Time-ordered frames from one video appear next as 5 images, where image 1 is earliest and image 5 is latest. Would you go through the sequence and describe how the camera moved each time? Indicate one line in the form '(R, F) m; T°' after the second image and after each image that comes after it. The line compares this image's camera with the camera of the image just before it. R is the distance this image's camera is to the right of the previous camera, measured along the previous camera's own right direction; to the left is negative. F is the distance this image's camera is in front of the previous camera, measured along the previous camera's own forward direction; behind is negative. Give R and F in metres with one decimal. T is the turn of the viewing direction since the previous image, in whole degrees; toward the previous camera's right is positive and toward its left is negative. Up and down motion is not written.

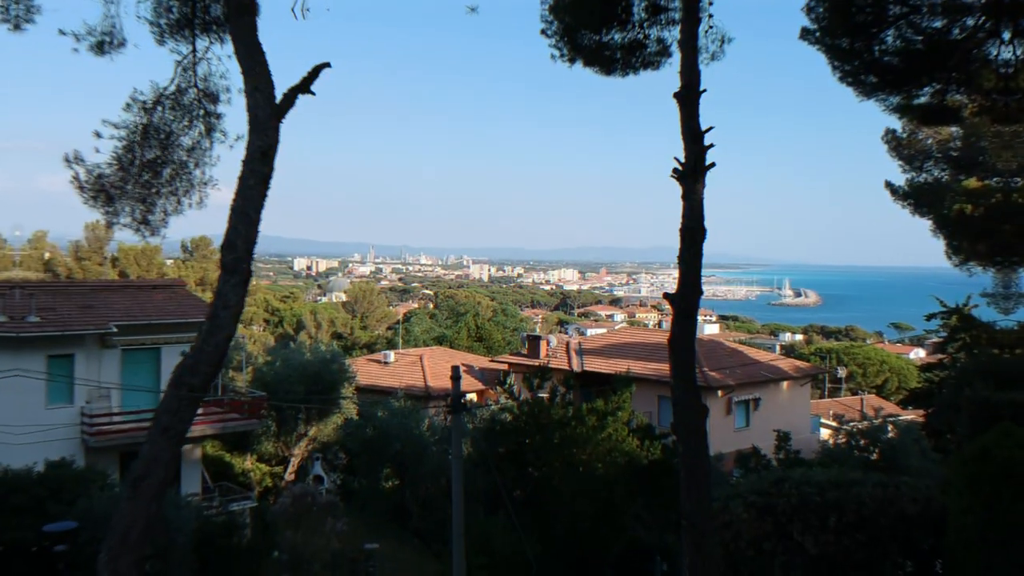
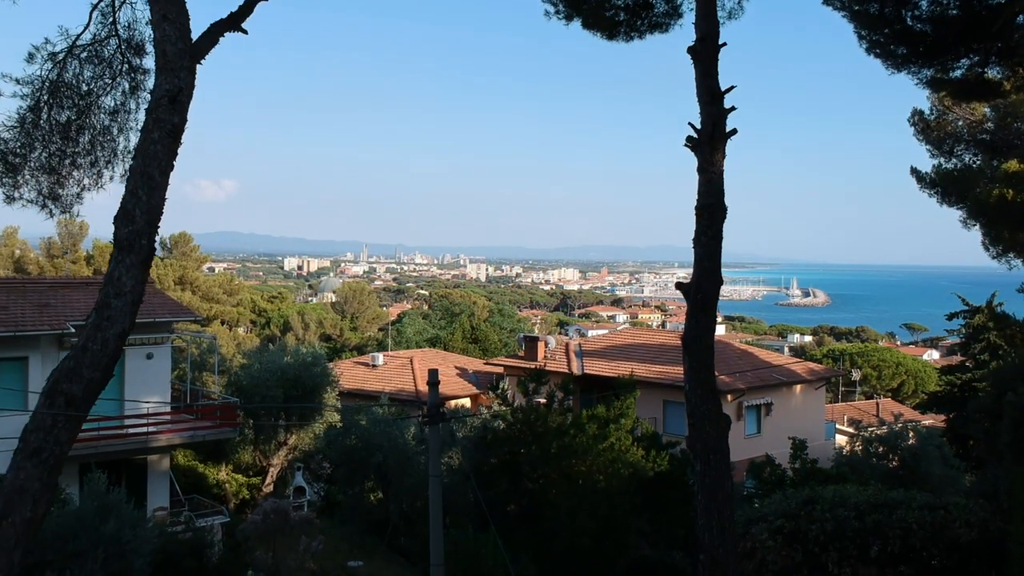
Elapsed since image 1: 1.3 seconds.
(0.0, +1.1) m; +1°
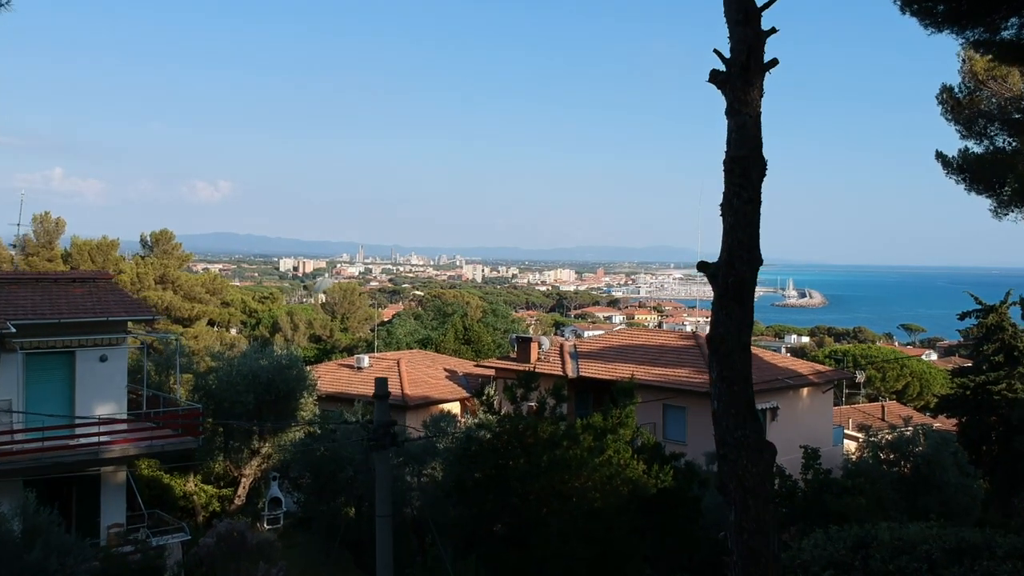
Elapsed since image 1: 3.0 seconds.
(+0.1, +1.3) m; 0°
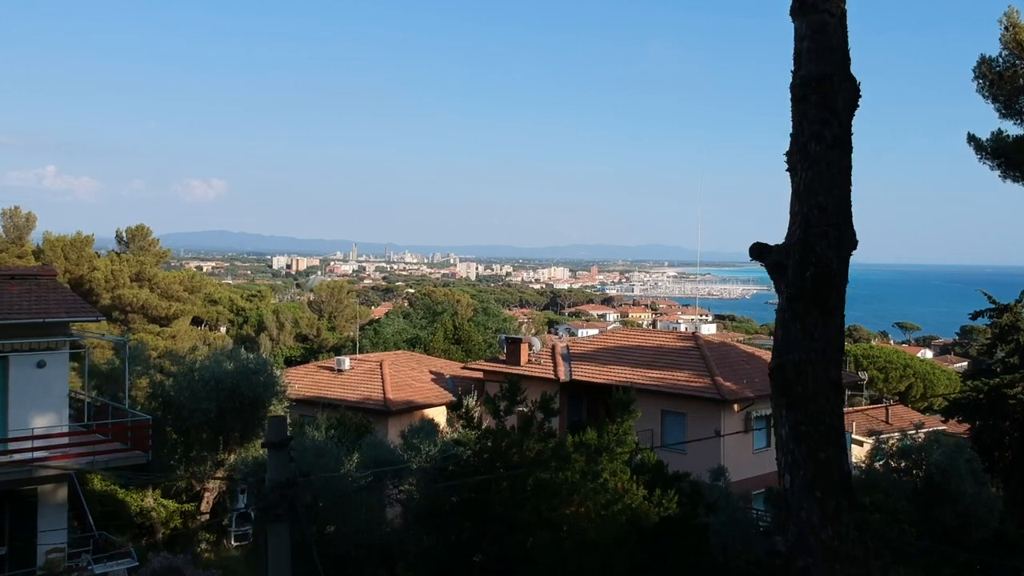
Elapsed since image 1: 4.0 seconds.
(+0.1, +1.4) m; 0°
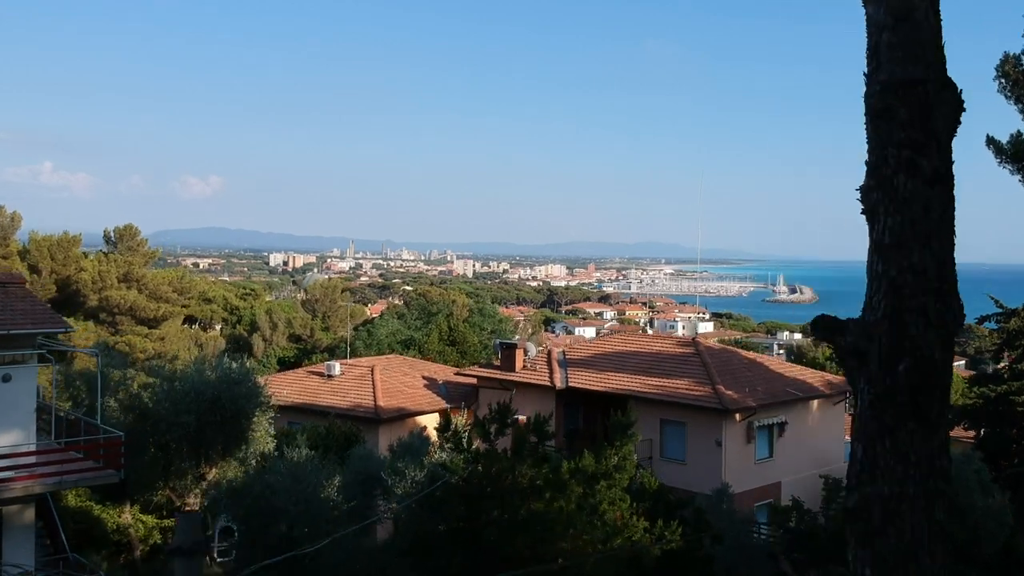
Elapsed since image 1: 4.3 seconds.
(+0.1, +0.7) m; 0°
